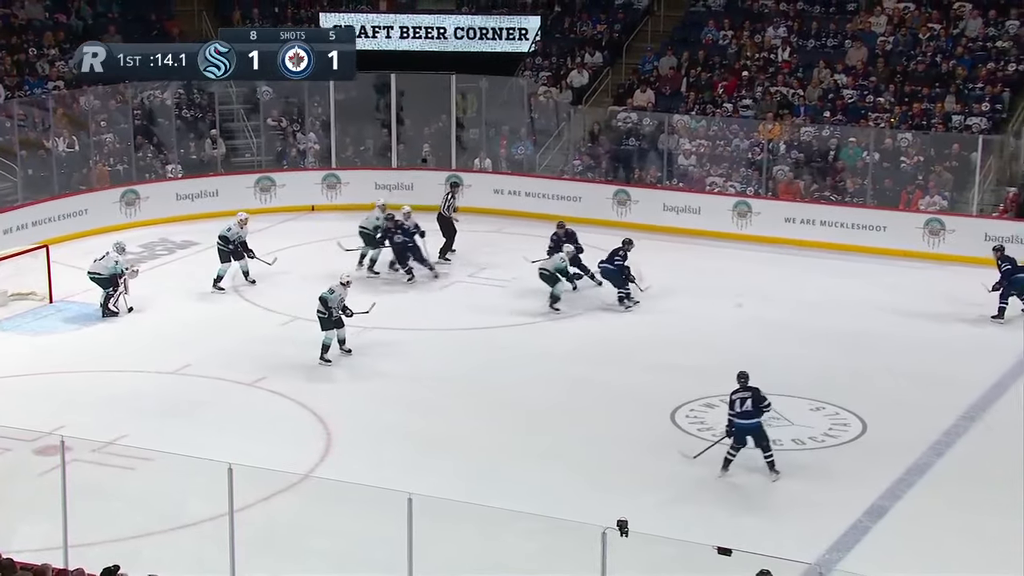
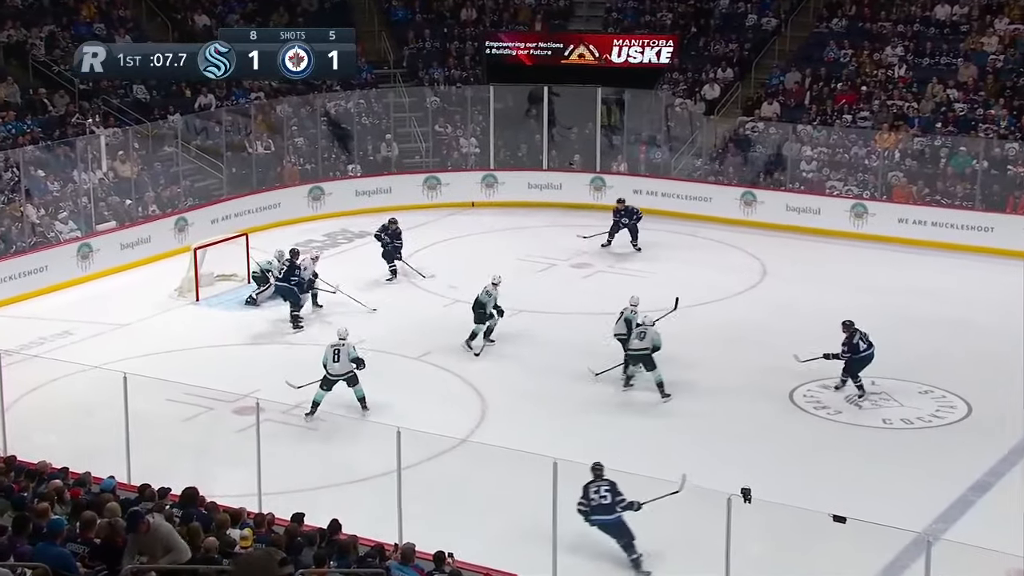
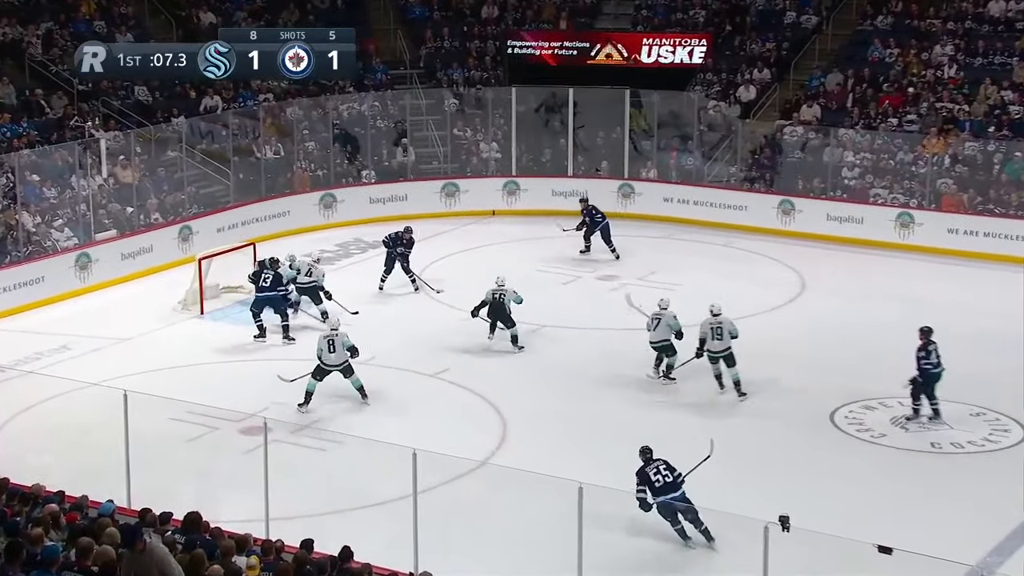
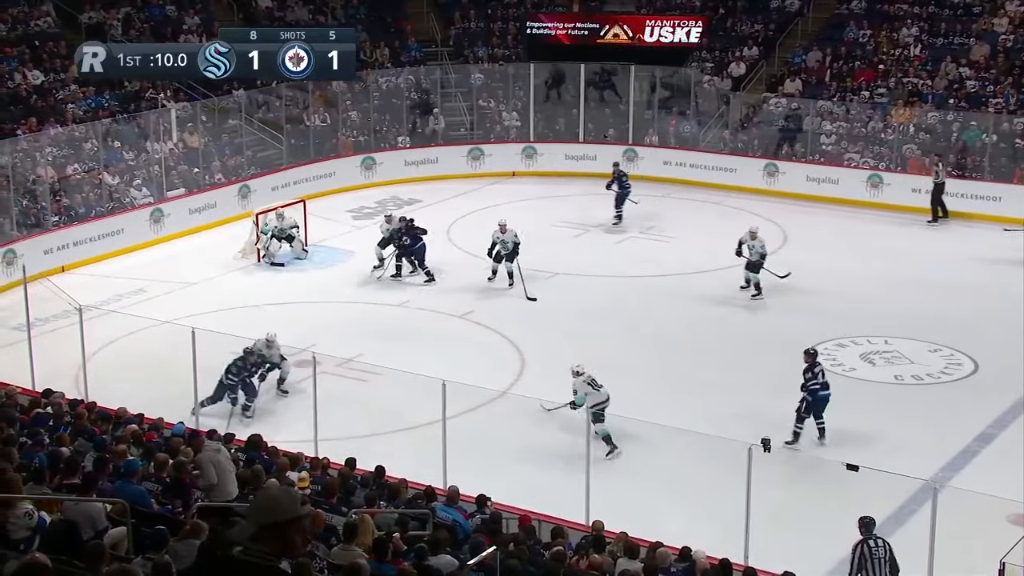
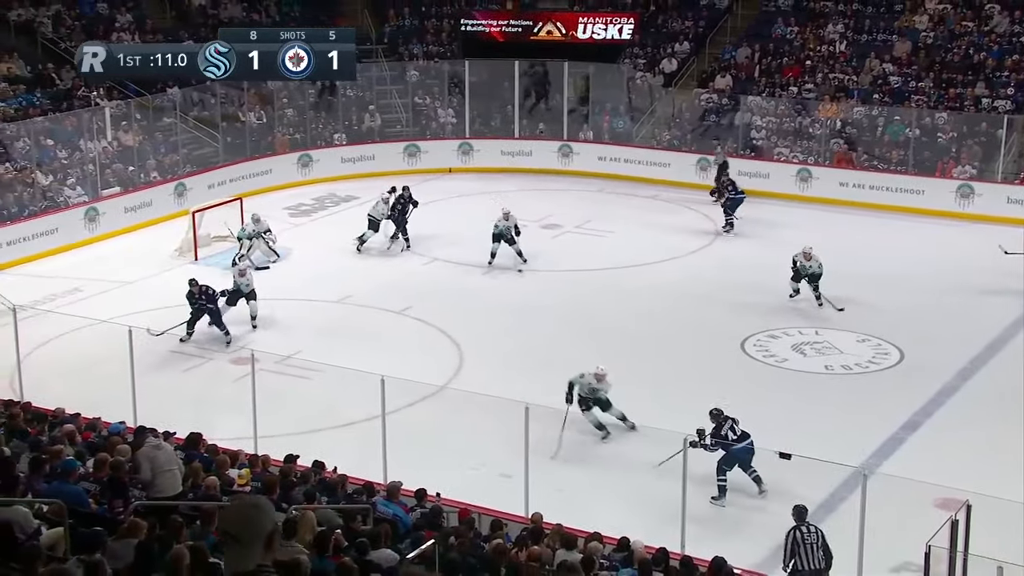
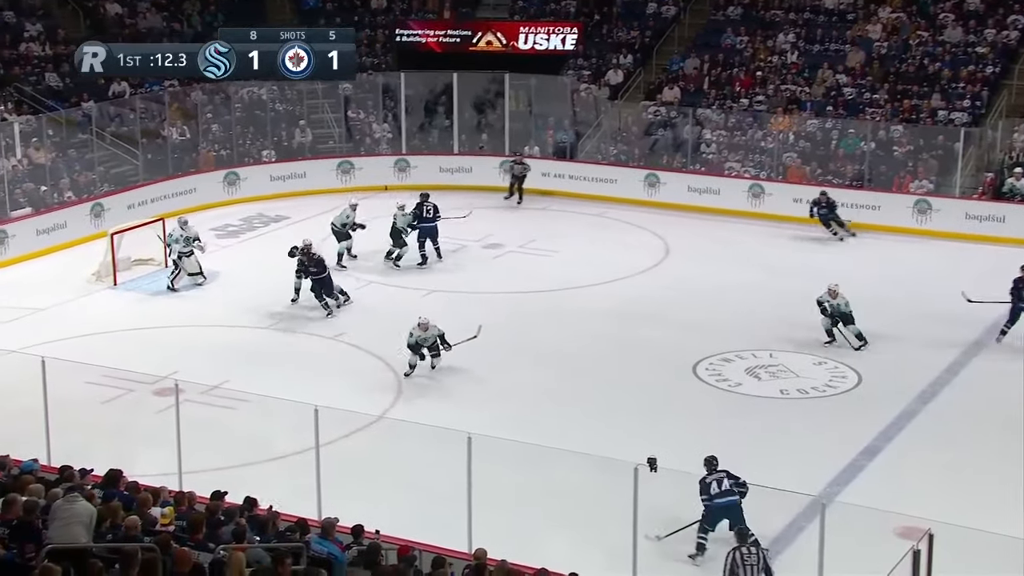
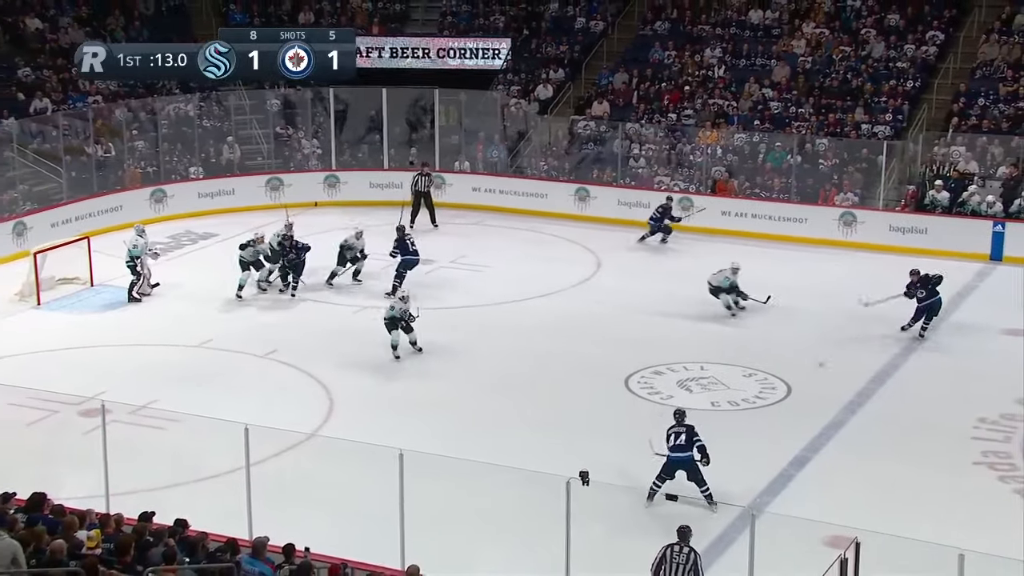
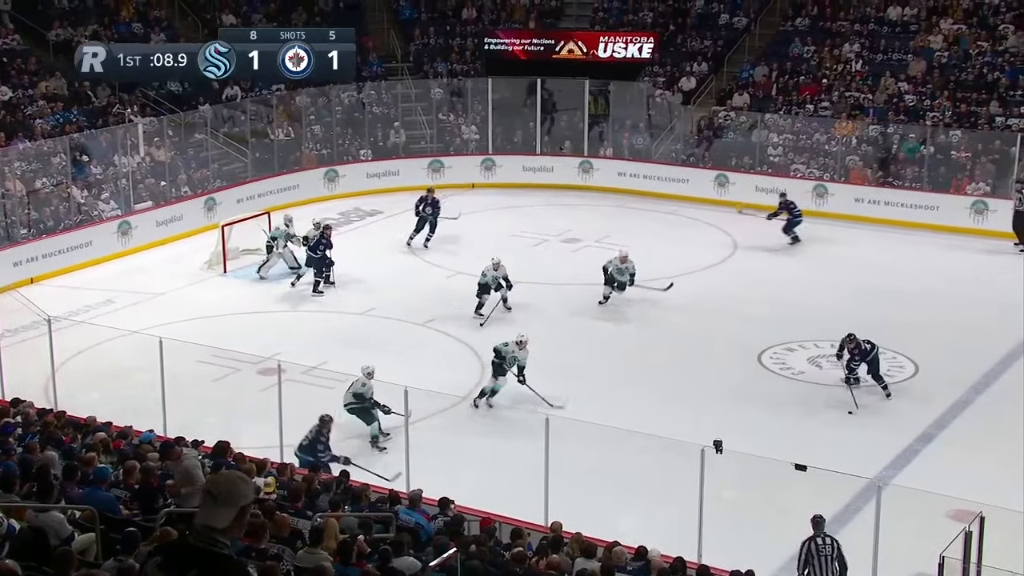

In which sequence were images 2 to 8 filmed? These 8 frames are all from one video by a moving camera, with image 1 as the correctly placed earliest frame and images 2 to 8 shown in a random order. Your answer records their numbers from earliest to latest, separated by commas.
7, 6, 5, 4, 8, 2, 3
